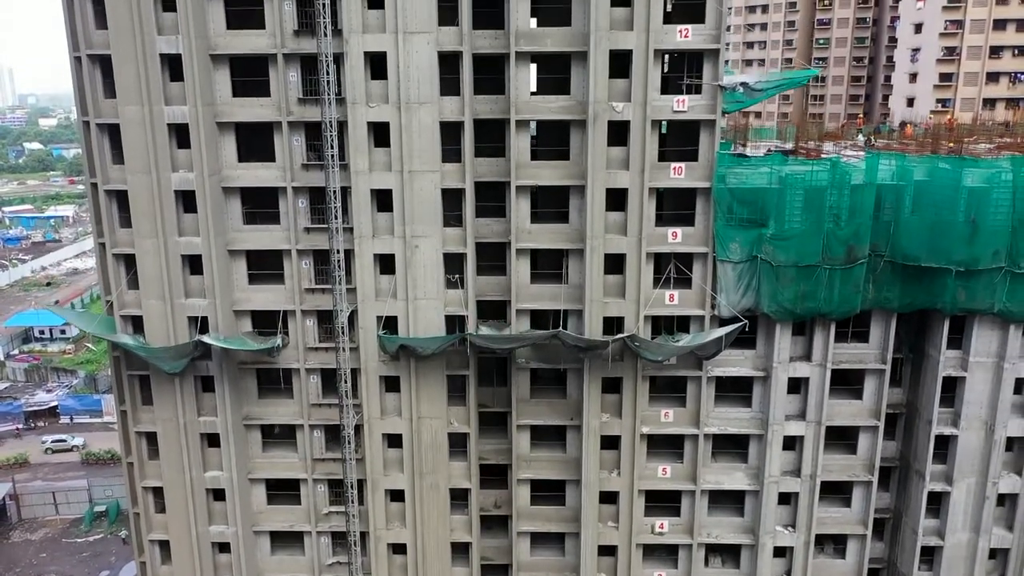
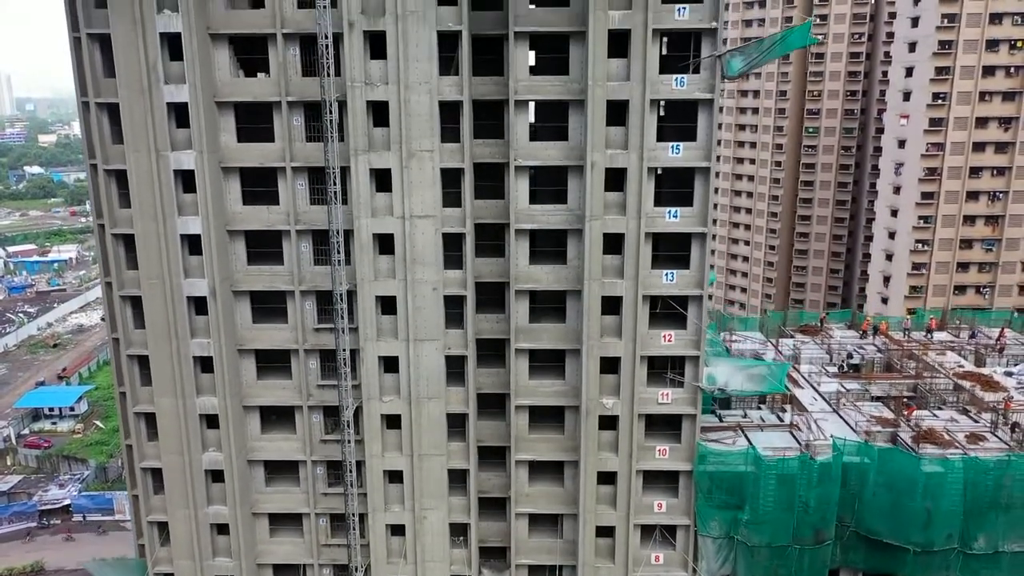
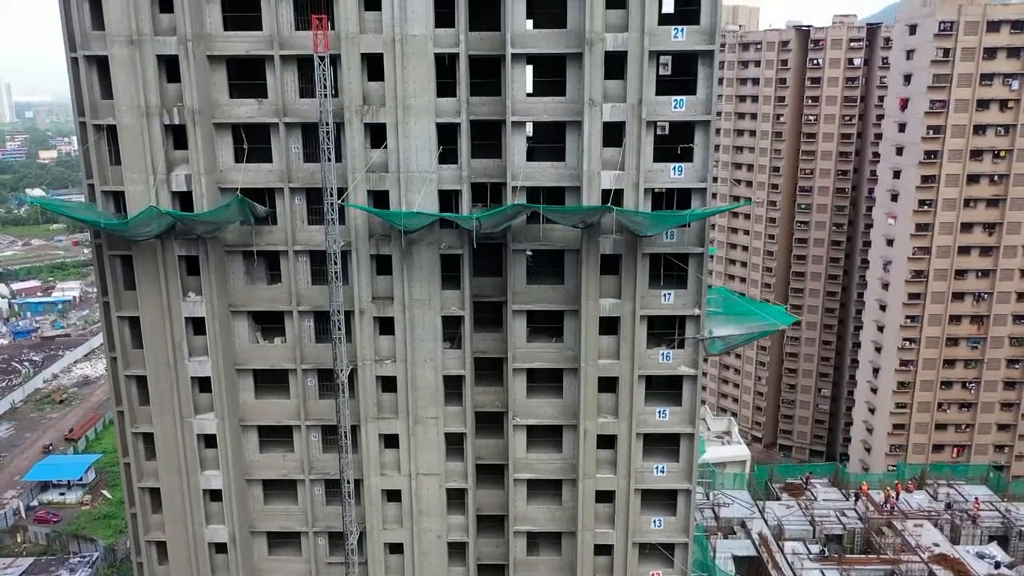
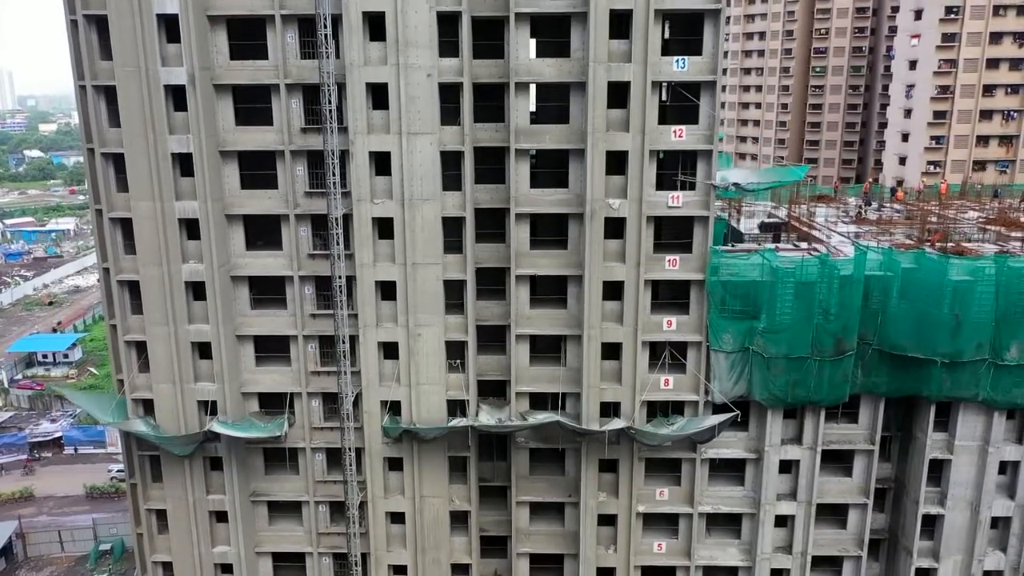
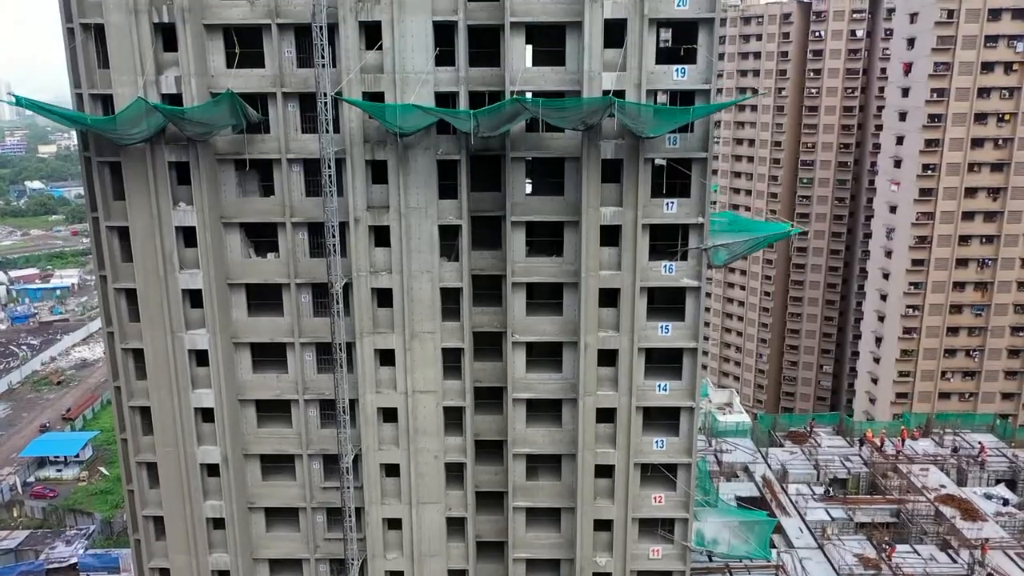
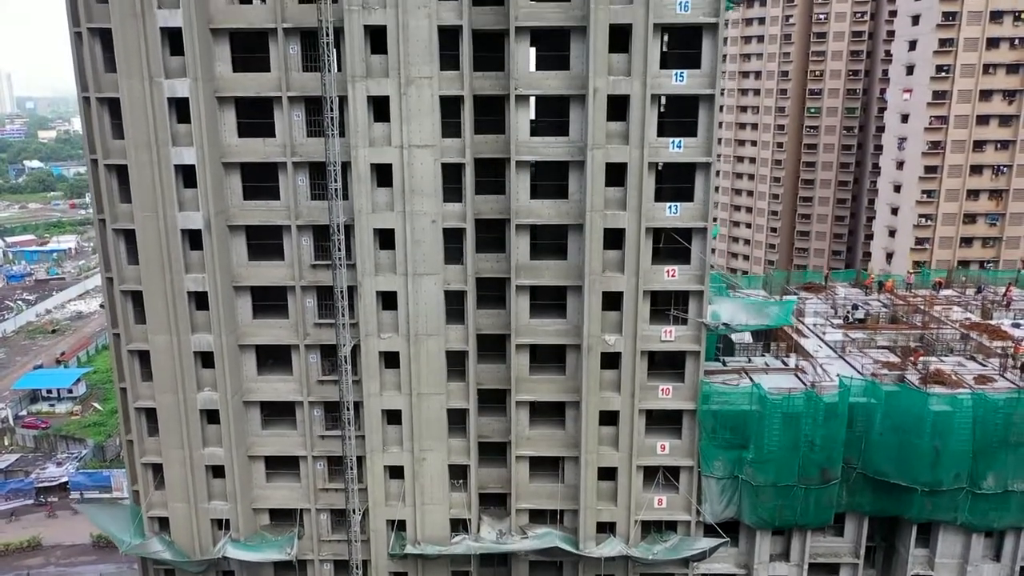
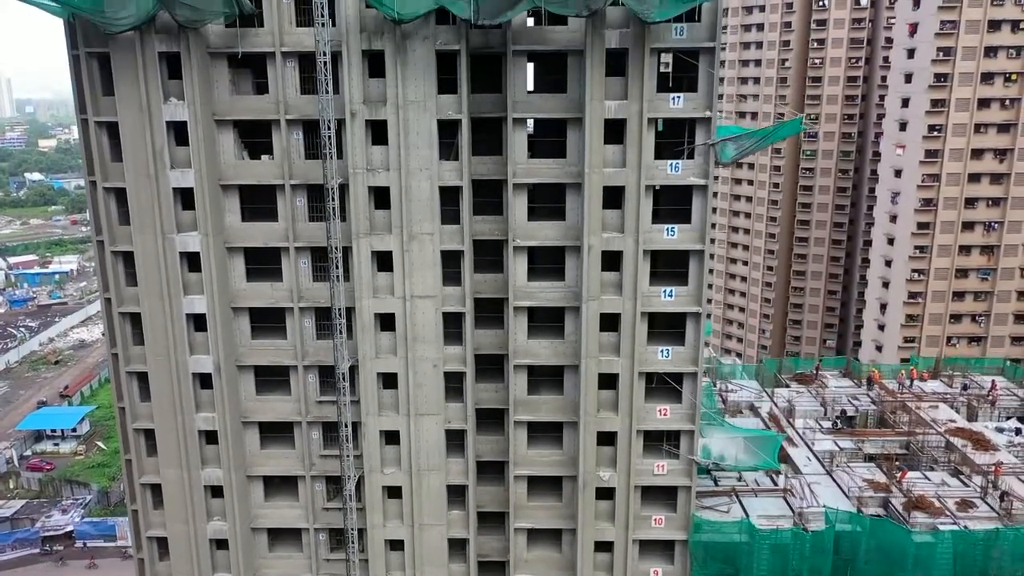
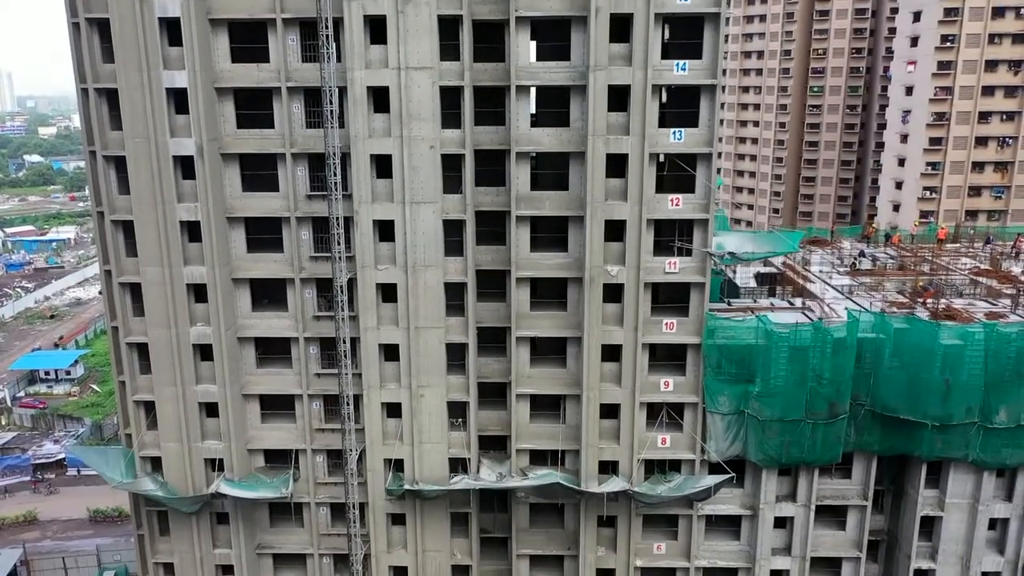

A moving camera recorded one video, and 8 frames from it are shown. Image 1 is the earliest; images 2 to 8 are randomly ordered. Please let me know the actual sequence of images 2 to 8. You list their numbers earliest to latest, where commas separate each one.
4, 8, 6, 2, 7, 5, 3
